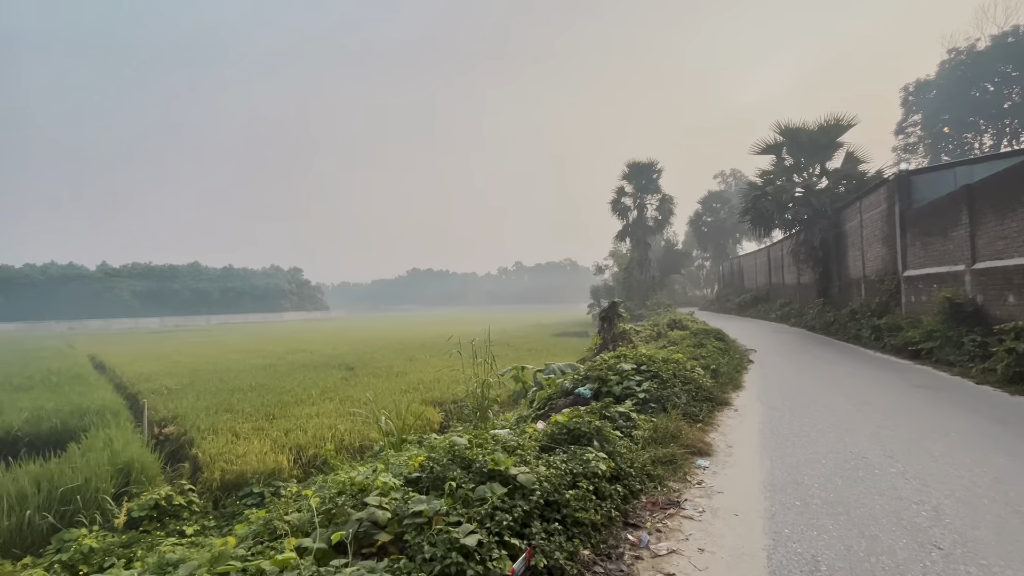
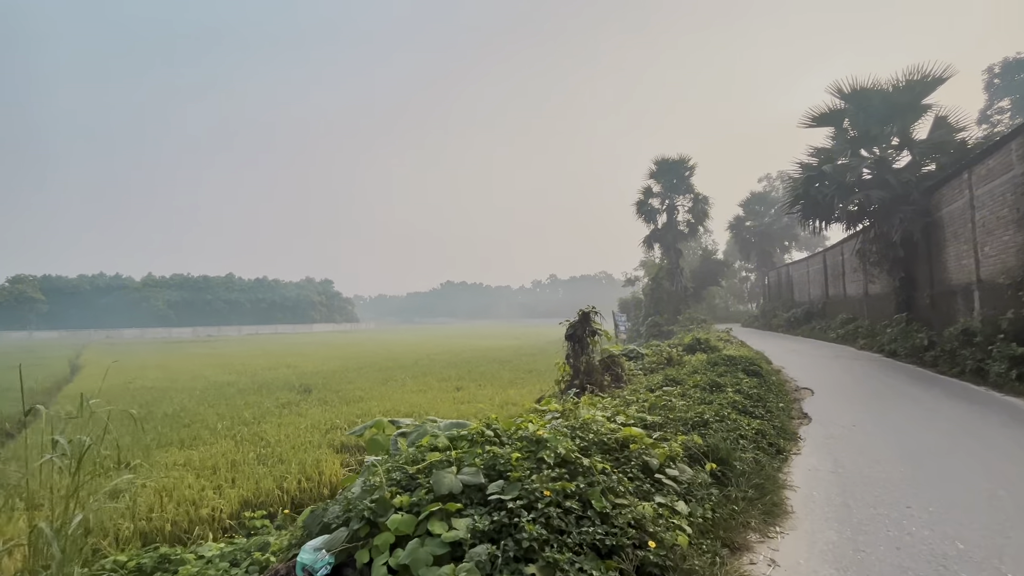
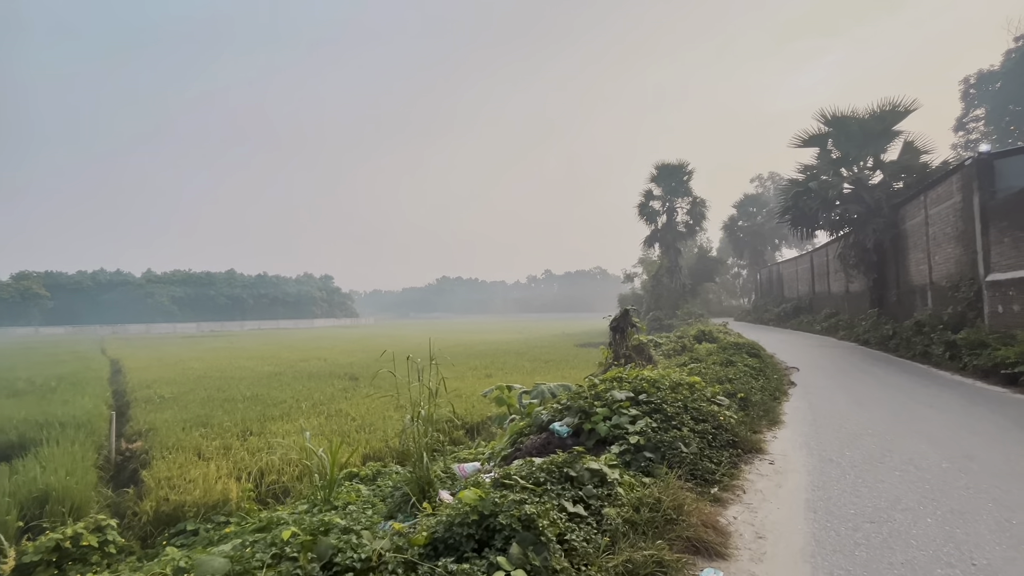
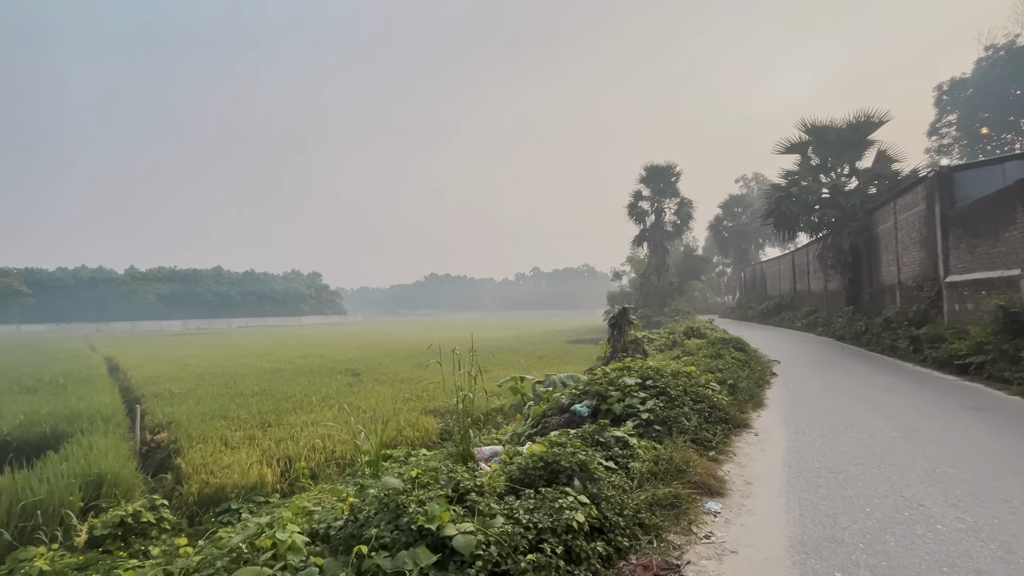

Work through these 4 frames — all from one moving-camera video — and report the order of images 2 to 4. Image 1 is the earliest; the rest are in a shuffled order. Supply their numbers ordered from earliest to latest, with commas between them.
4, 3, 2
